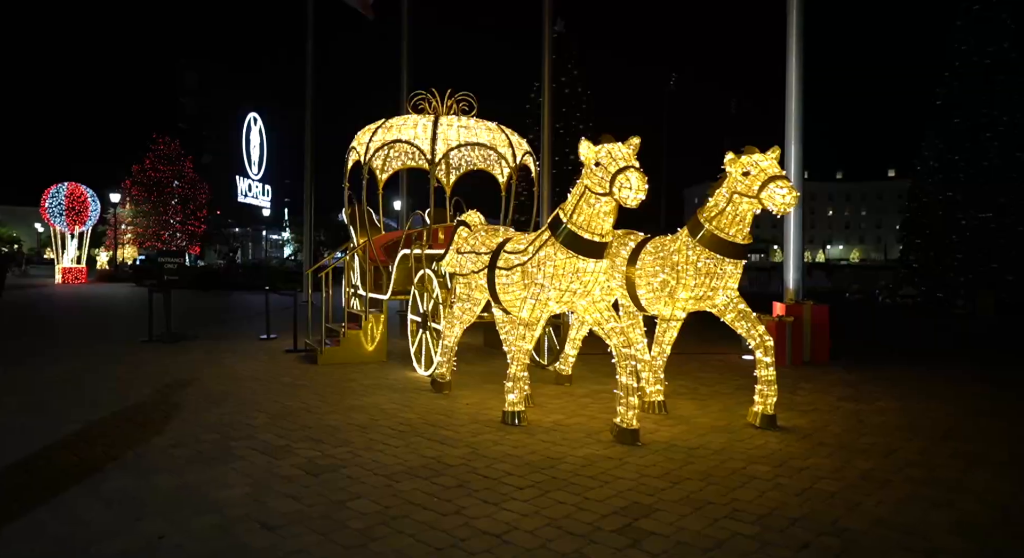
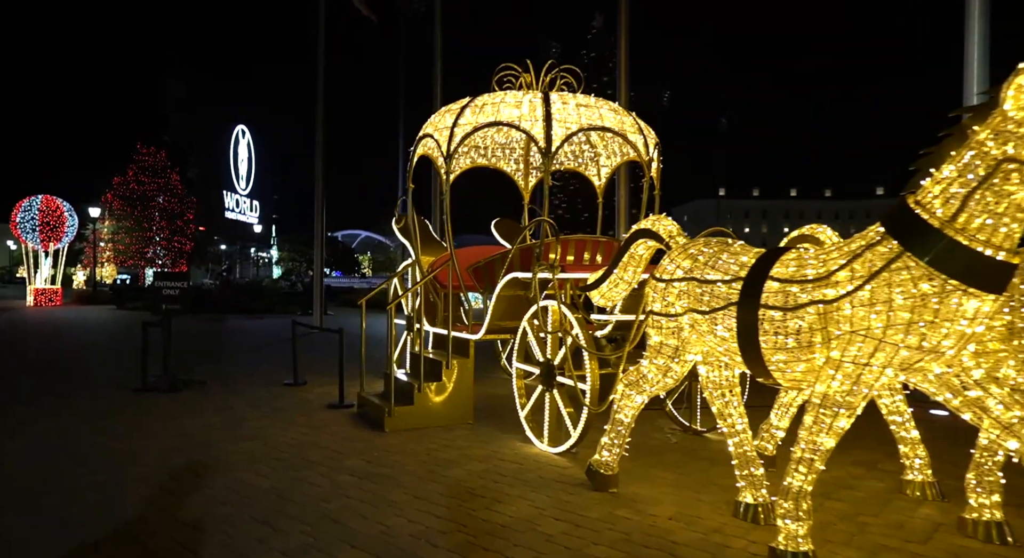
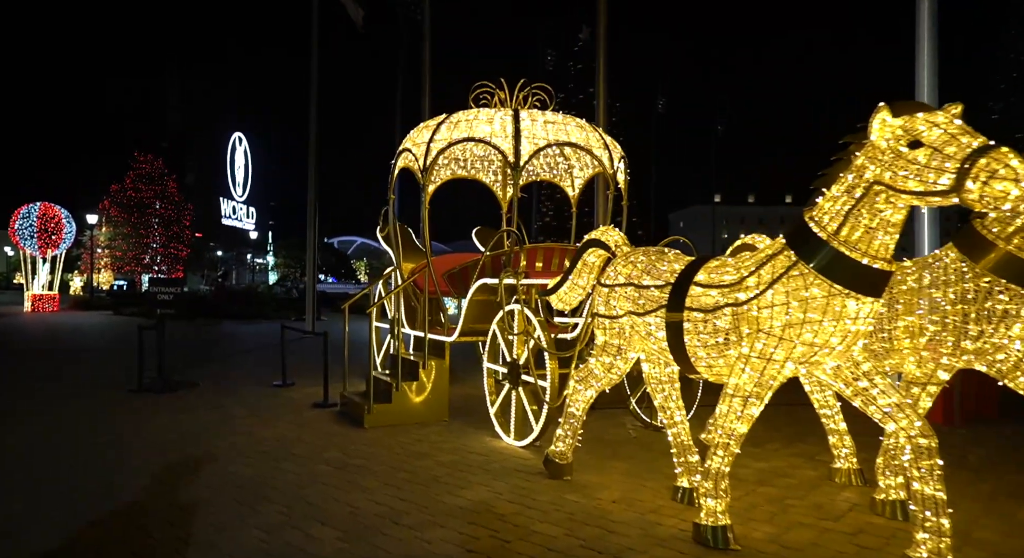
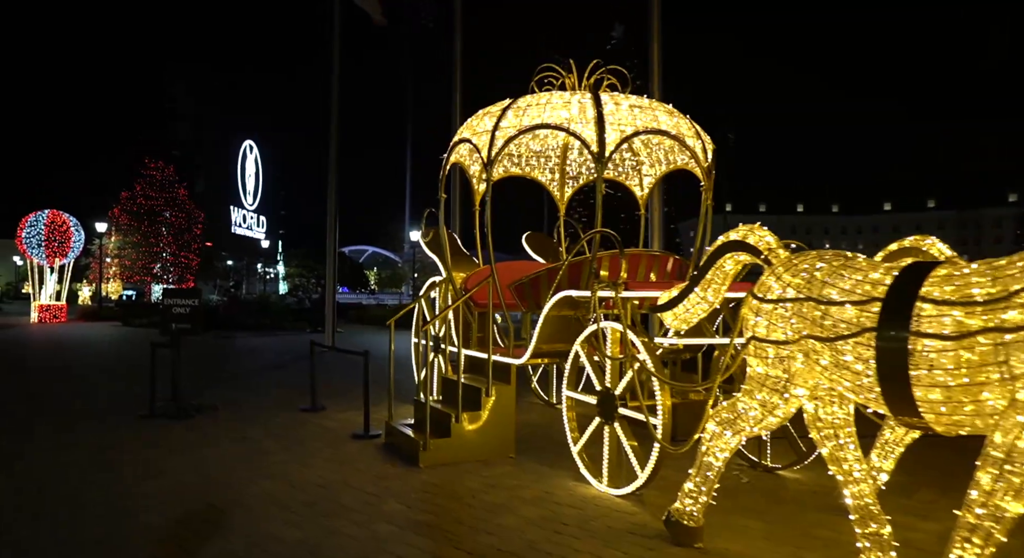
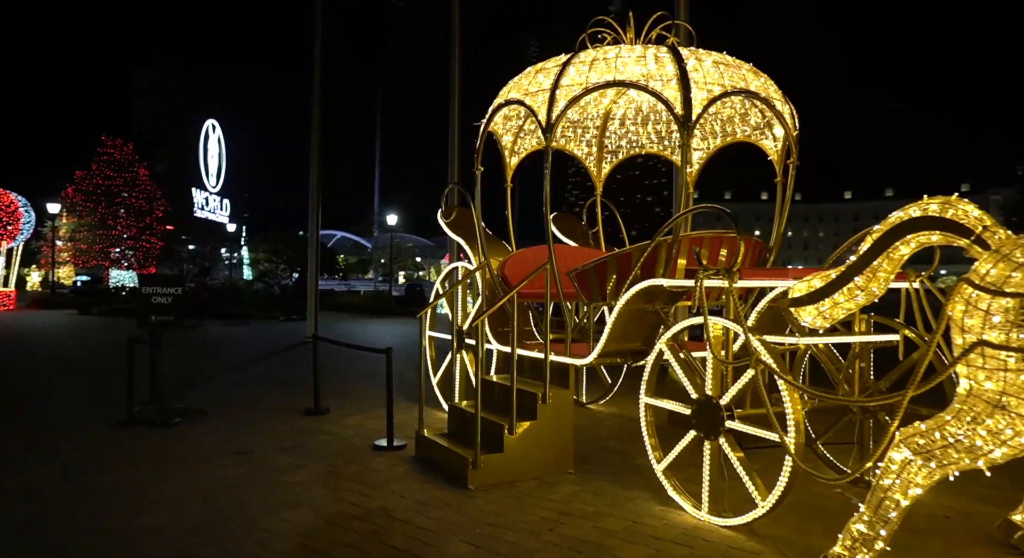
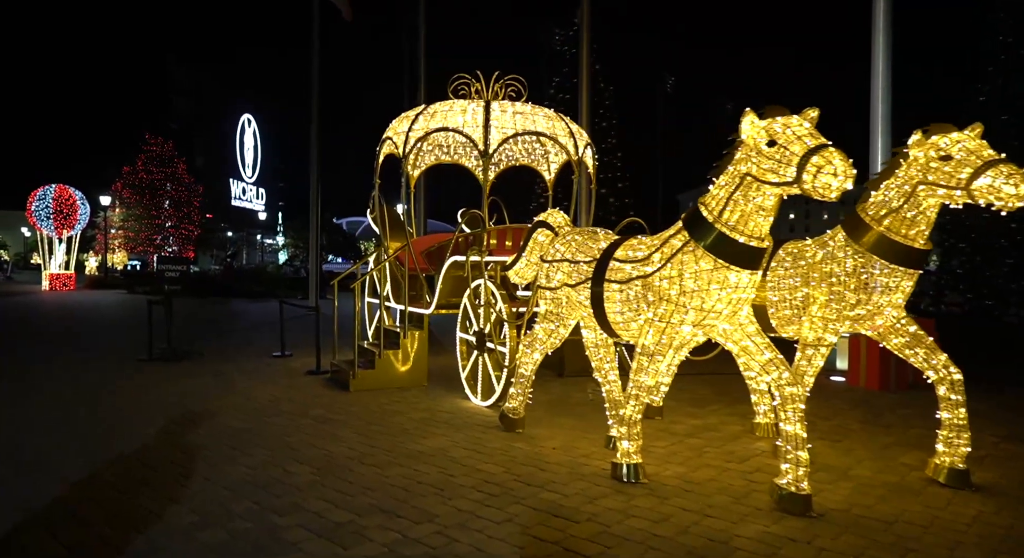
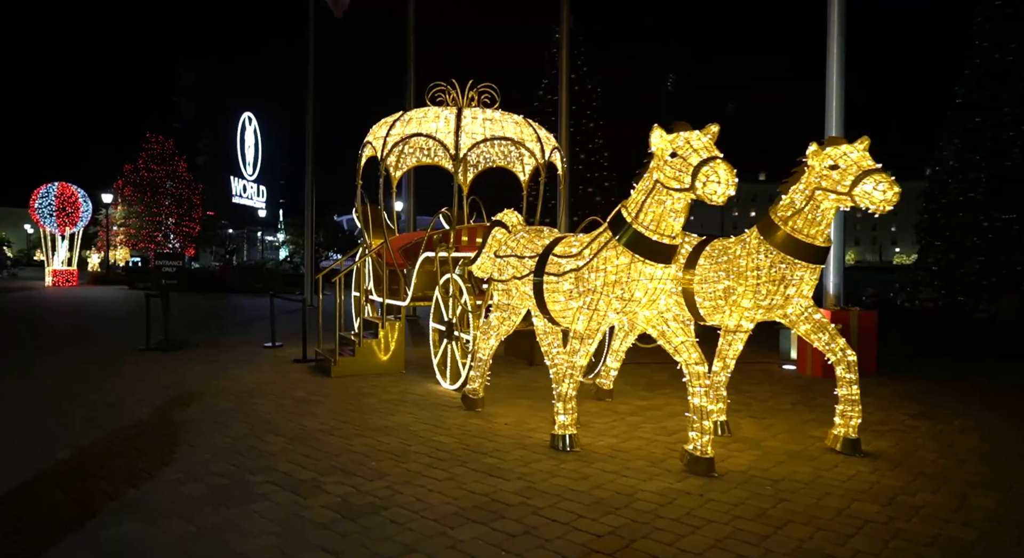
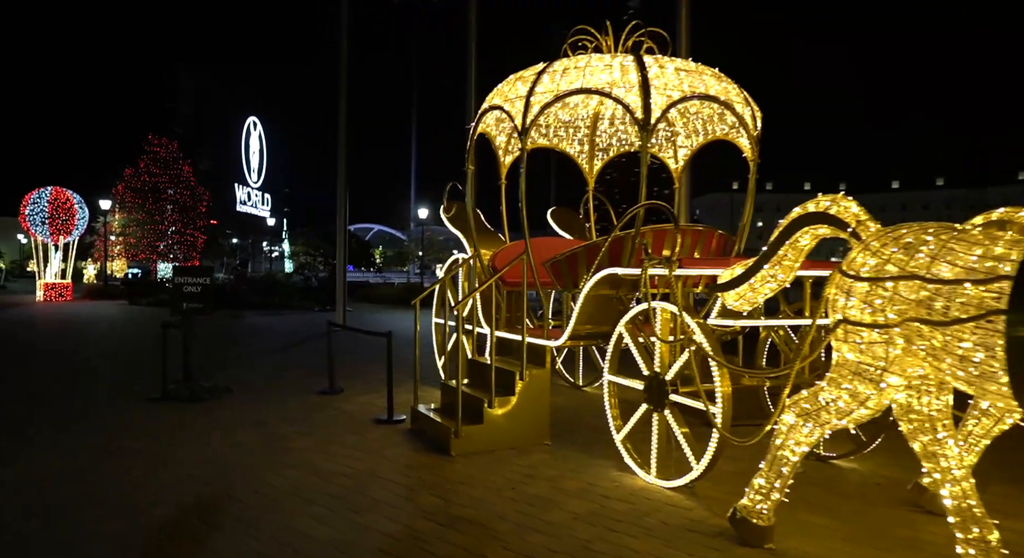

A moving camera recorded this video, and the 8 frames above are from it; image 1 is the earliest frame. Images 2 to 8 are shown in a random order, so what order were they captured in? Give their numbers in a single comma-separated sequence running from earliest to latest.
7, 6, 3, 2, 4, 8, 5
